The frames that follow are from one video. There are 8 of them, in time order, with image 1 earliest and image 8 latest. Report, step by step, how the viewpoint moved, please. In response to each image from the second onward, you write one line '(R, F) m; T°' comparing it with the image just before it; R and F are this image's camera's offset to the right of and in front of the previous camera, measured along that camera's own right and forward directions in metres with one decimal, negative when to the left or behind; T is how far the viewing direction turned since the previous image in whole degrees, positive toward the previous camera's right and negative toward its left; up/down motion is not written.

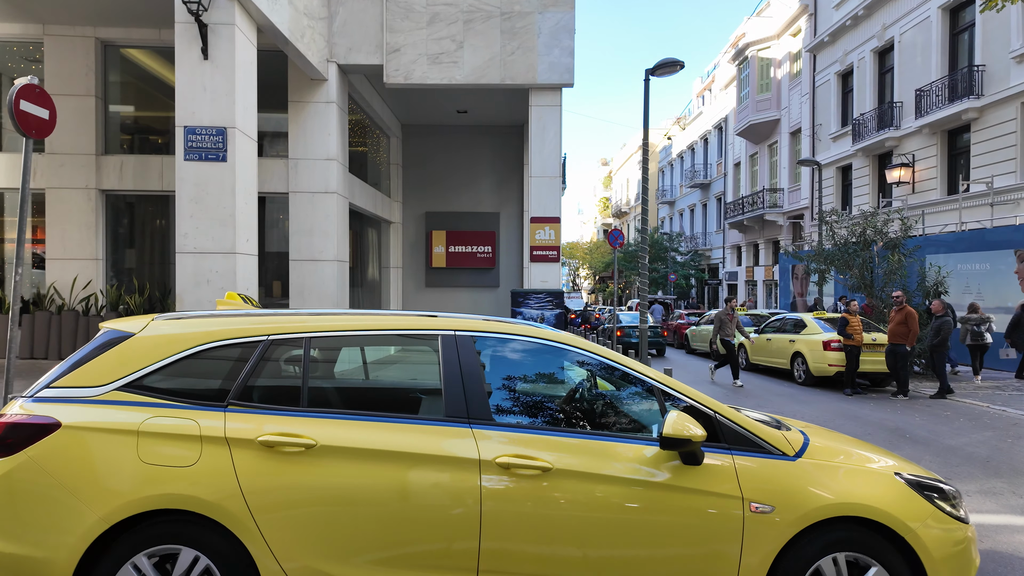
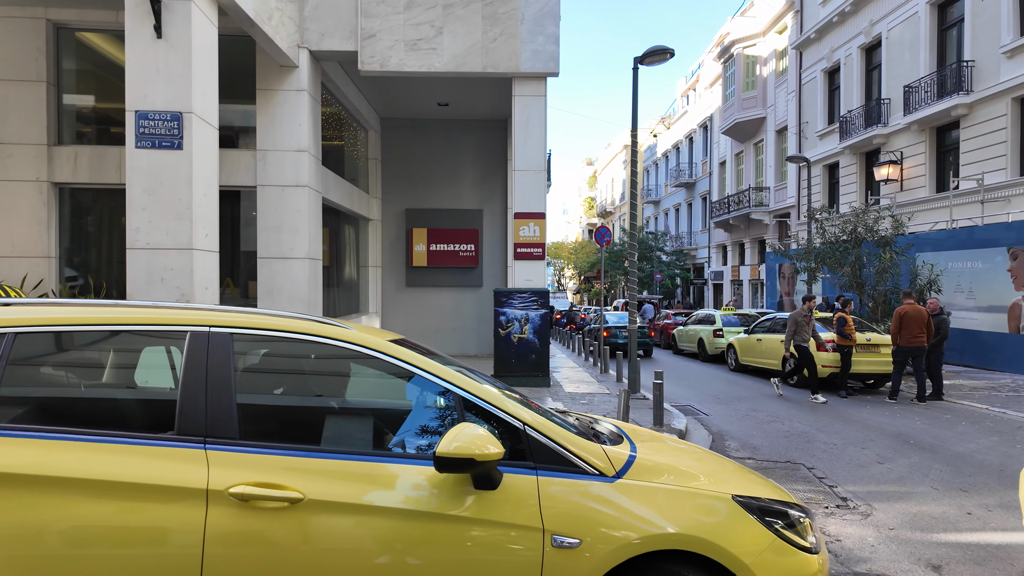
(0.0, +0.5) m; +1°
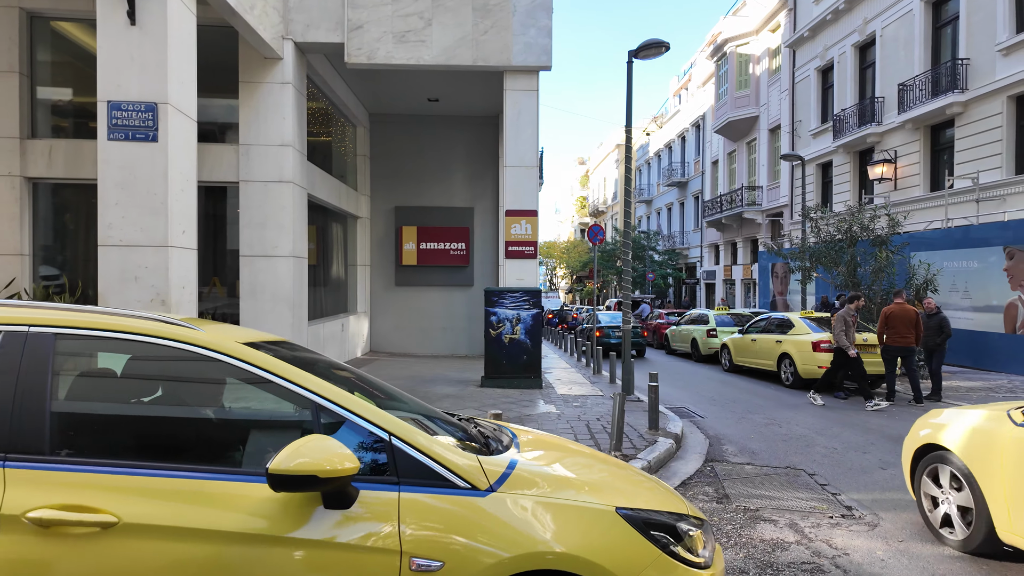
(0.0, +0.3) m; +1°
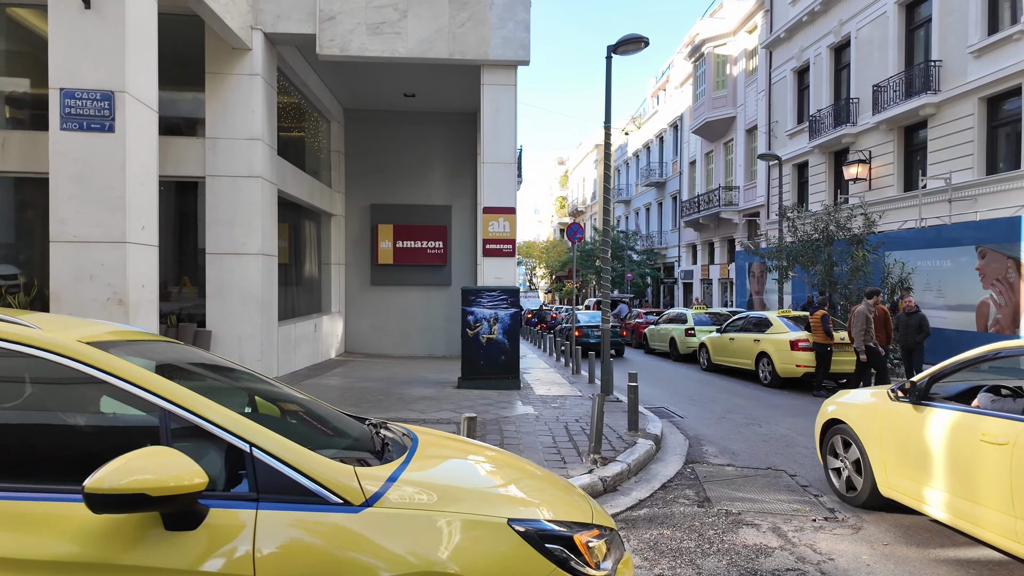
(0.0, +0.2) m; +2°
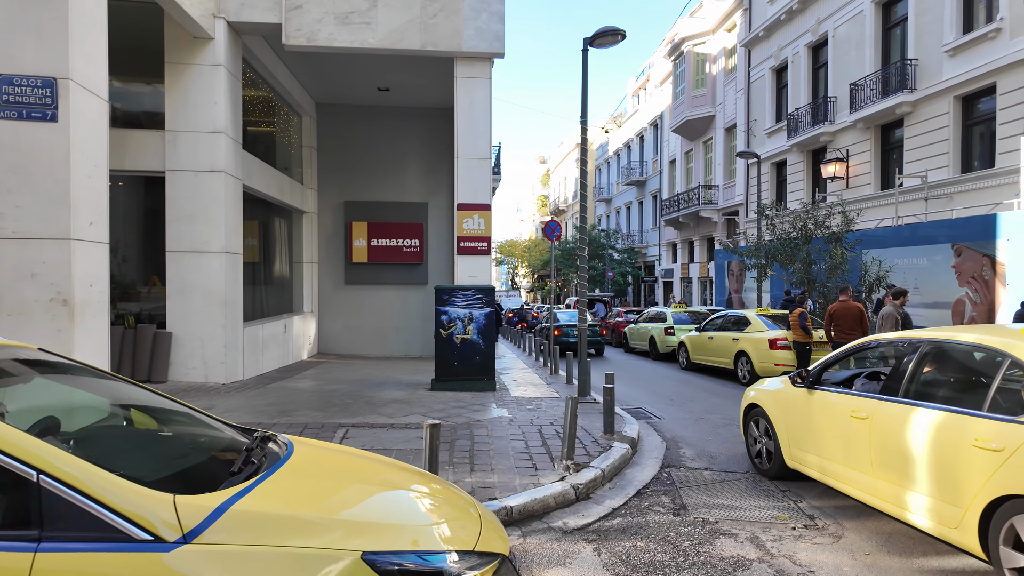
(+0.1, +0.3) m; +2°
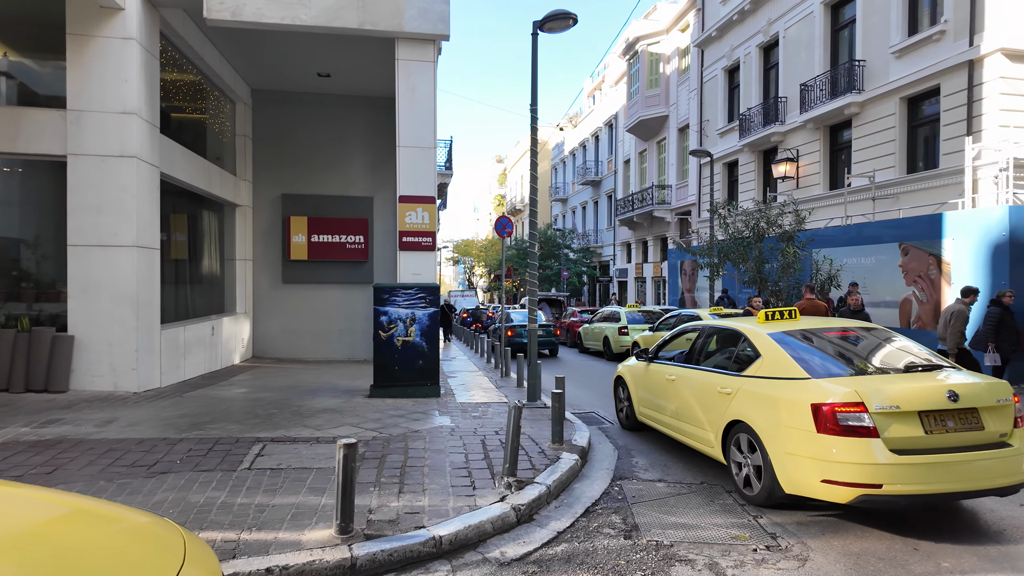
(+0.2, +0.5) m; +4°
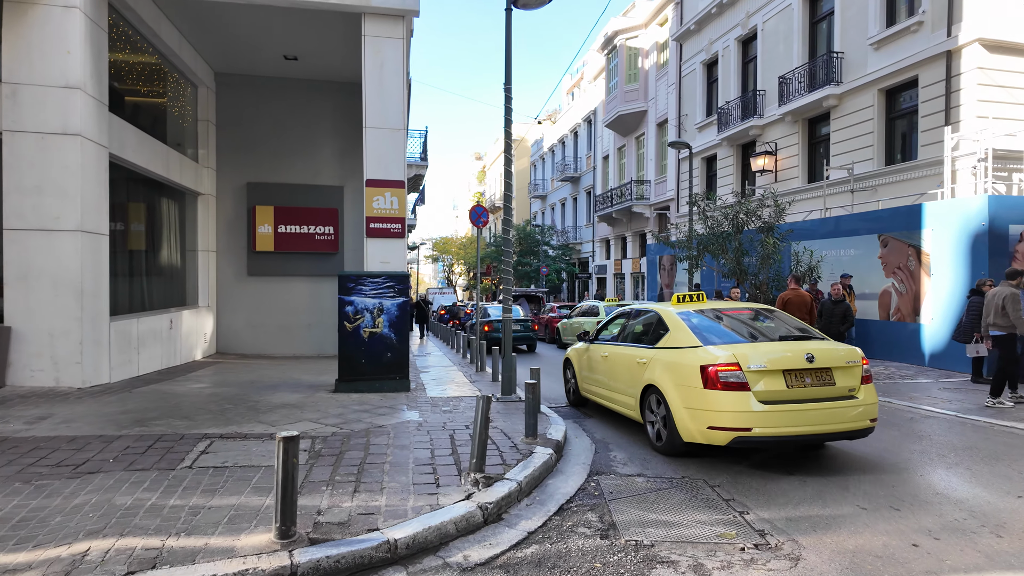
(+0.1, +0.4) m; +2°
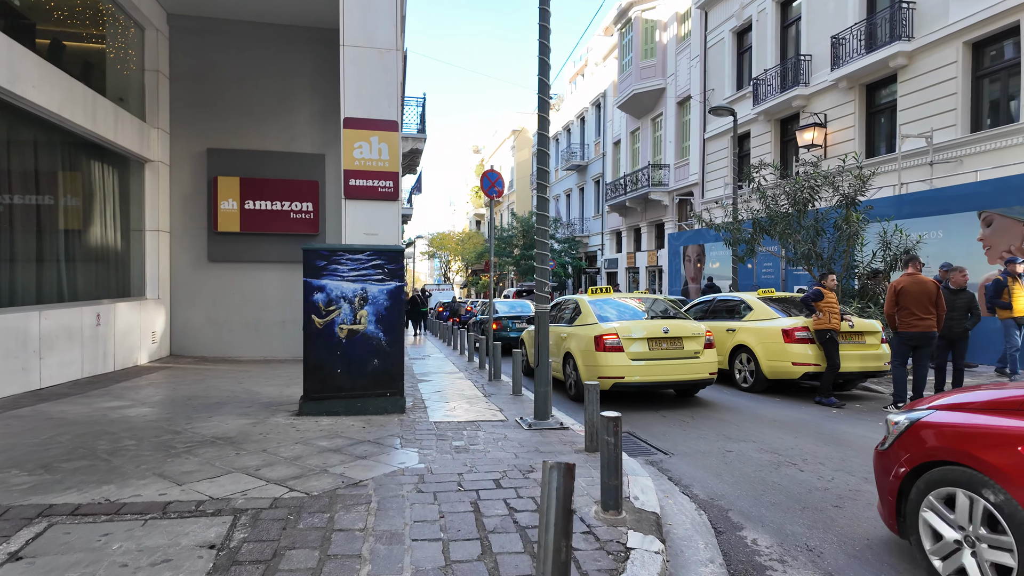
(-0.4, +2.3) m; 0°
